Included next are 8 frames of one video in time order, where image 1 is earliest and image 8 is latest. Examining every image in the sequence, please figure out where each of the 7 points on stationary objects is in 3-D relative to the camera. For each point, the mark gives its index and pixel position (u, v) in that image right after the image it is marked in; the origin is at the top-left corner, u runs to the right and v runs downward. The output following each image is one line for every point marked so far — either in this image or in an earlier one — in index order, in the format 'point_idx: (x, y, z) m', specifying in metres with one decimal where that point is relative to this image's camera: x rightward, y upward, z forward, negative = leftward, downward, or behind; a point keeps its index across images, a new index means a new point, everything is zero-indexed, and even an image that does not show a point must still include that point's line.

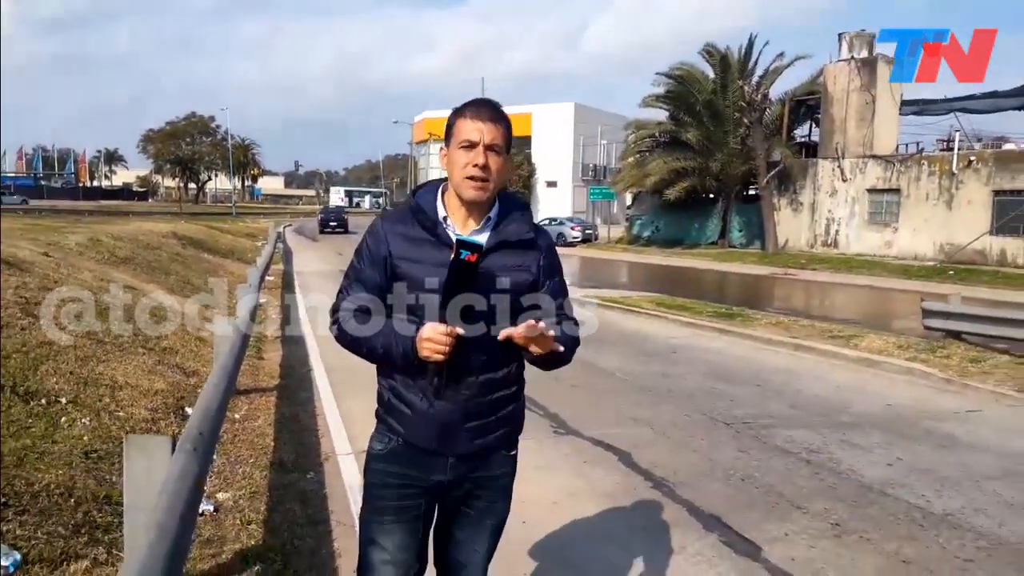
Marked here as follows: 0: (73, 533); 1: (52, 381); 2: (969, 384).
0: (-2.1, -1.2, +3.7) m
1: (-3.5, -0.7, +5.8) m
2: (+4.5, -0.9, +7.7) m
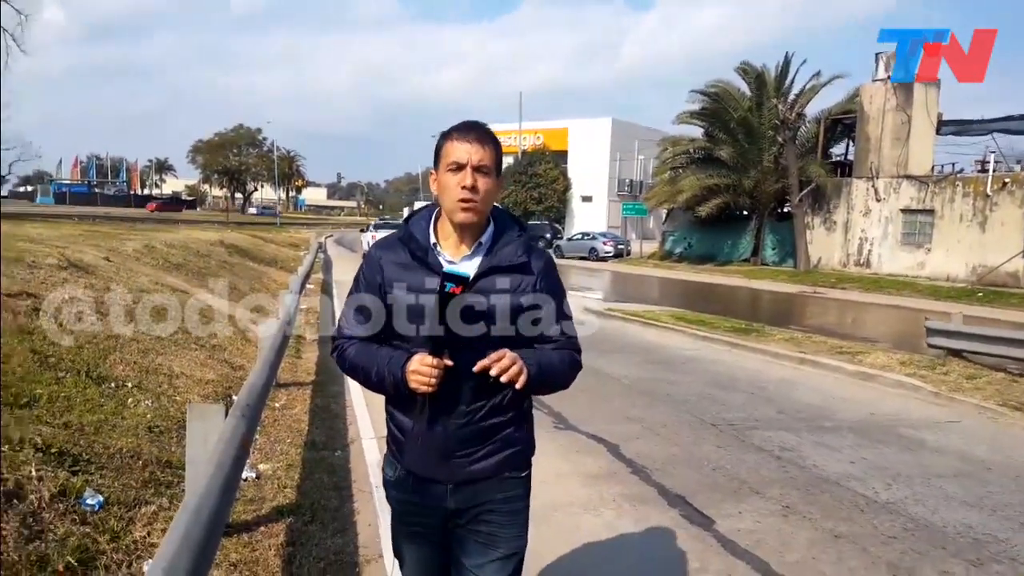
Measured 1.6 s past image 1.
0: (-2.2, -1.2, +4.5) m
1: (-3.4, -0.7, +6.6) m
2: (+4.6, -1.1, +8.1) m
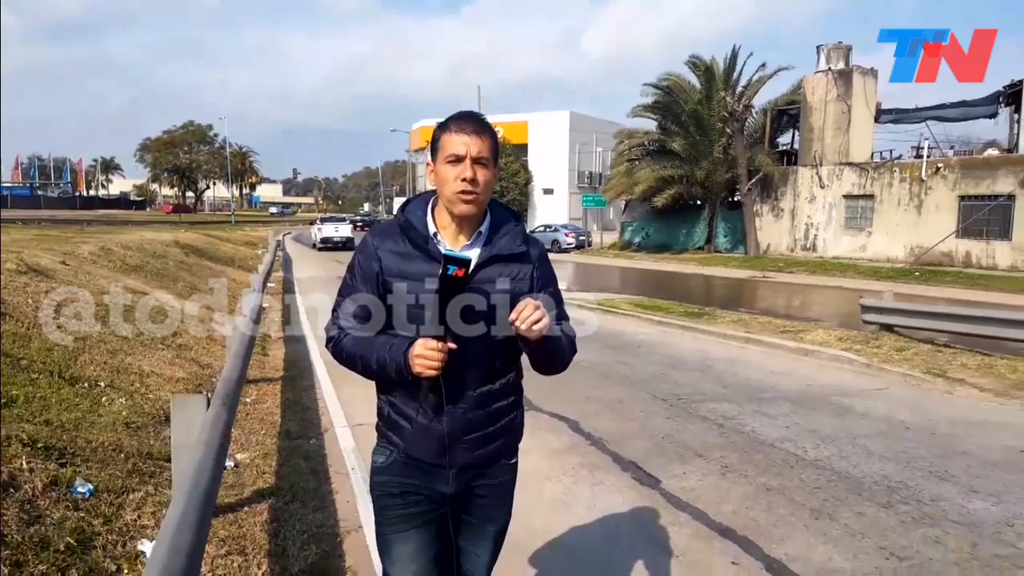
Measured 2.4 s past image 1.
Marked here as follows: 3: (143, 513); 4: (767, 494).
0: (-2.4, -1.1, +4.8) m
1: (-3.7, -0.7, +6.9) m
2: (+4.2, -0.9, +8.8) m
3: (-2.1, -1.3, +4.4) m
4: (+1.5, -1.2, +4.6) m
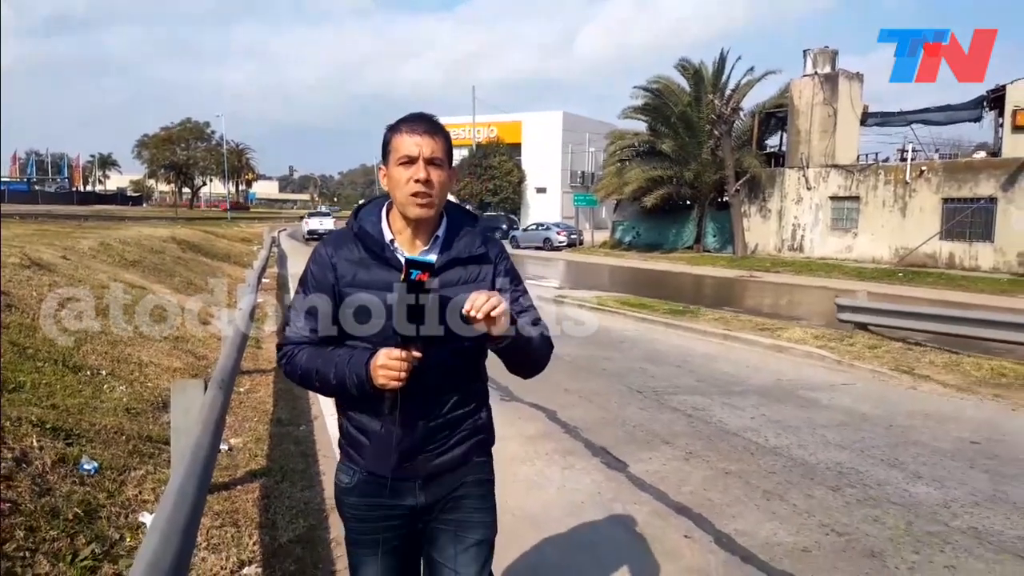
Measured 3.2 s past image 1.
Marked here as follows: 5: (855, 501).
0: (-2.5, -1.1, +5.1) m
1: (-3.9, -0.7, +7.2) m
2: (+4.0, -0.9, +9.2) m
3: (-2.3, -1.2, +4.7) m
4: (+1.4, -1.2, +4.9) m
5: (+2.0, -1.2, +4.6) m
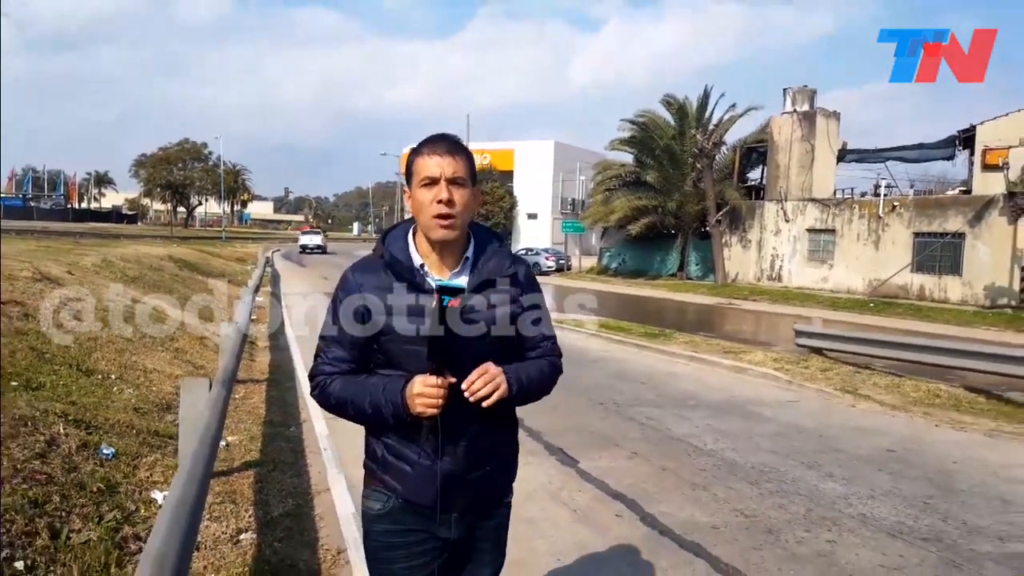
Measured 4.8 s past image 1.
0: (-2.8, -1.2, +5.8) m
1: (-4.2, -0.8, +7.9) m
2: (+3.7, -1.2, +10.0) m
3: (-2.5, -1.3, +5.4) m
4: (+1.1, -1.4, +5.7) m
5: (+1.7, -1.4, +5.3) m
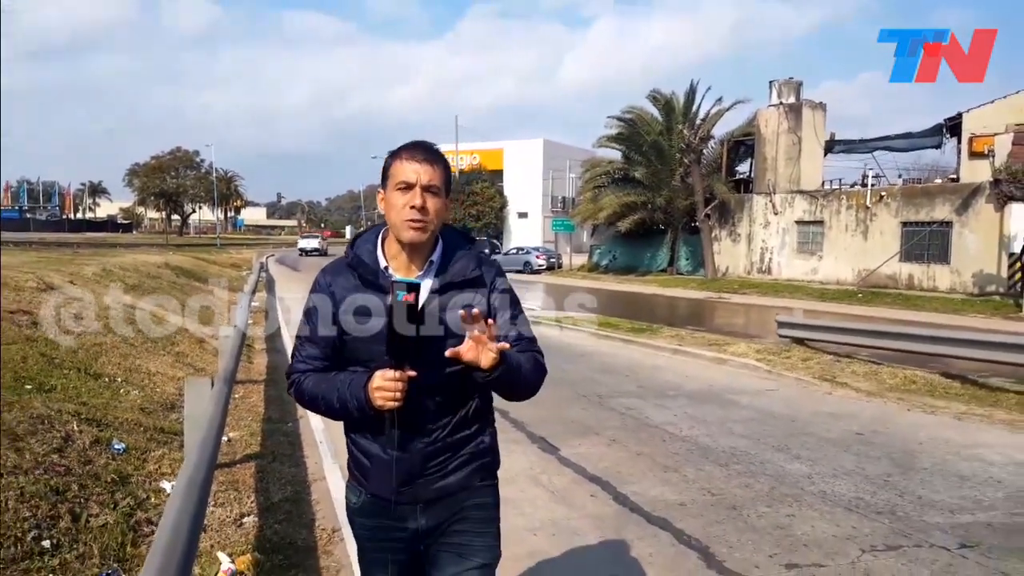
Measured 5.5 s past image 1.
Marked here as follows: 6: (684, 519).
0: (-2.9, -1.2, +6.1) m
1: (-4.3, -0.9, +8.2) m
2: (+3.6, -1.1, +10.3) m
3: (-2.6, -1.3, +5.7) m
4: (+1.0, -1.3, +6.0) m
5: (+1.6, -1.3, +5.6) m
6: (+1.0, -1.4, +4.7) m
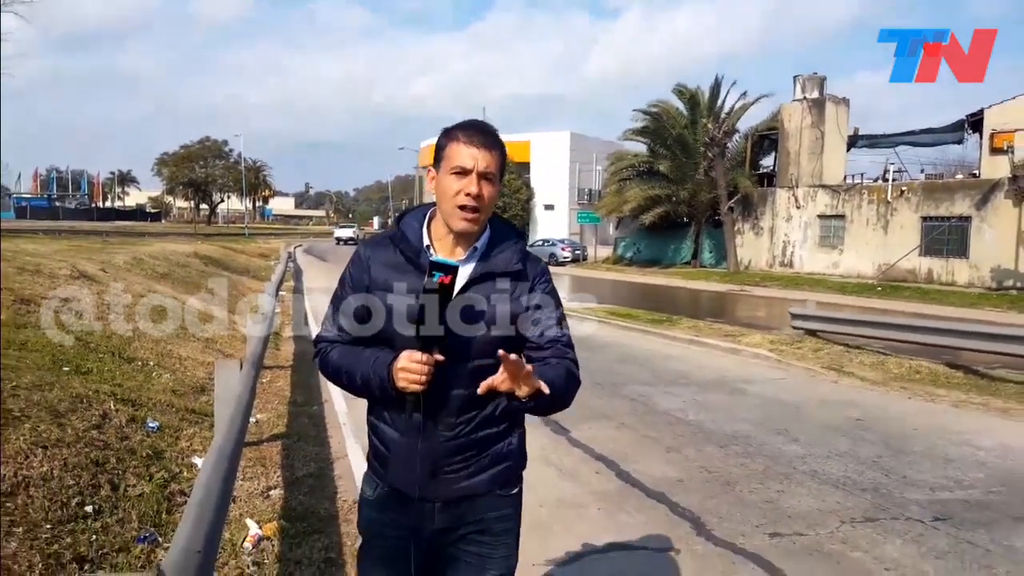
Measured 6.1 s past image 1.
0: (-2.8, -1.1, +6.6) m
1: (-4.2, -0.7, +8.7) m
2: (+3.8, -1.0, +10.6) m
3: (-2.6, -1.2, +6.2) m
4: (+1.1, -1.2, +6.4) m
5: (+1.7, -1.3, +6.0) m
6: (+1.1, -1.3, +5.1) m
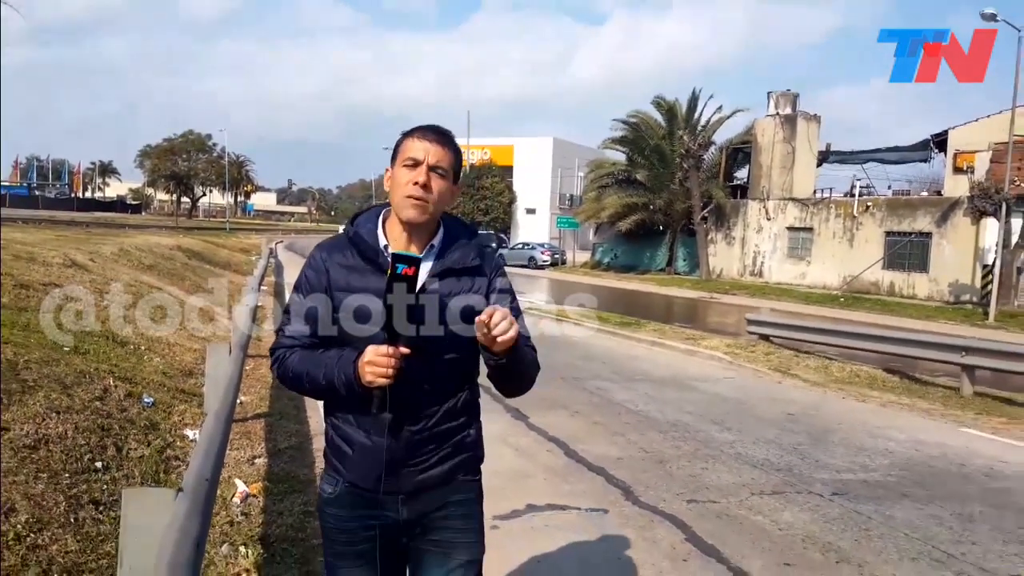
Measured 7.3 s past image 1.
0: (-3.2, -1.0, +7.2) m
1: (-4.5, -0.6, +9.3) m
2: (+3.4, -1.1, +11.3) m
3: (-2.9, -1.1, +6.8) m
4: (+0.7, -1.3, +7.1) m
5: (+1.3, -1.3, +6.7) m
6: (+0.8, -1.3, +5.8) m
